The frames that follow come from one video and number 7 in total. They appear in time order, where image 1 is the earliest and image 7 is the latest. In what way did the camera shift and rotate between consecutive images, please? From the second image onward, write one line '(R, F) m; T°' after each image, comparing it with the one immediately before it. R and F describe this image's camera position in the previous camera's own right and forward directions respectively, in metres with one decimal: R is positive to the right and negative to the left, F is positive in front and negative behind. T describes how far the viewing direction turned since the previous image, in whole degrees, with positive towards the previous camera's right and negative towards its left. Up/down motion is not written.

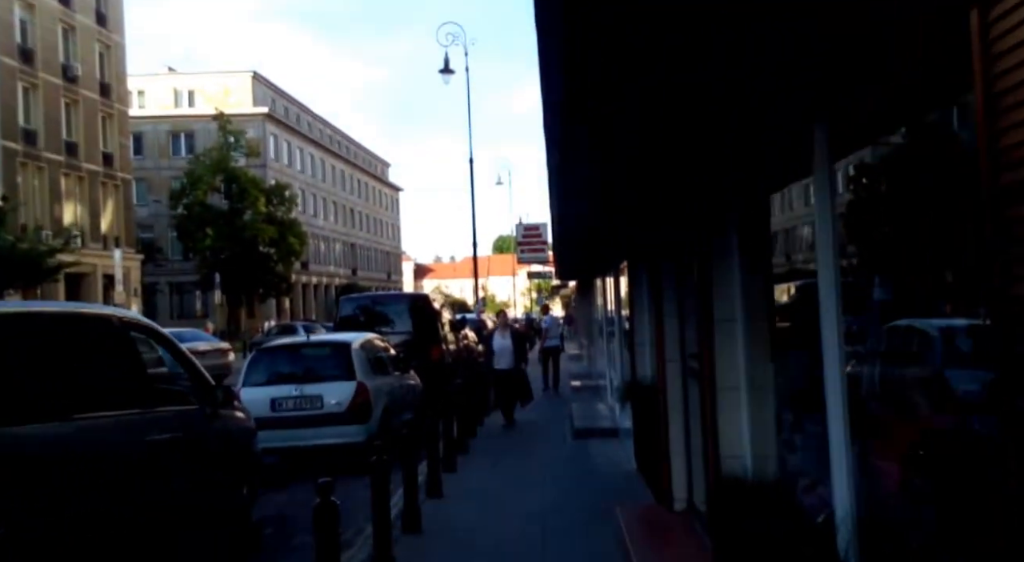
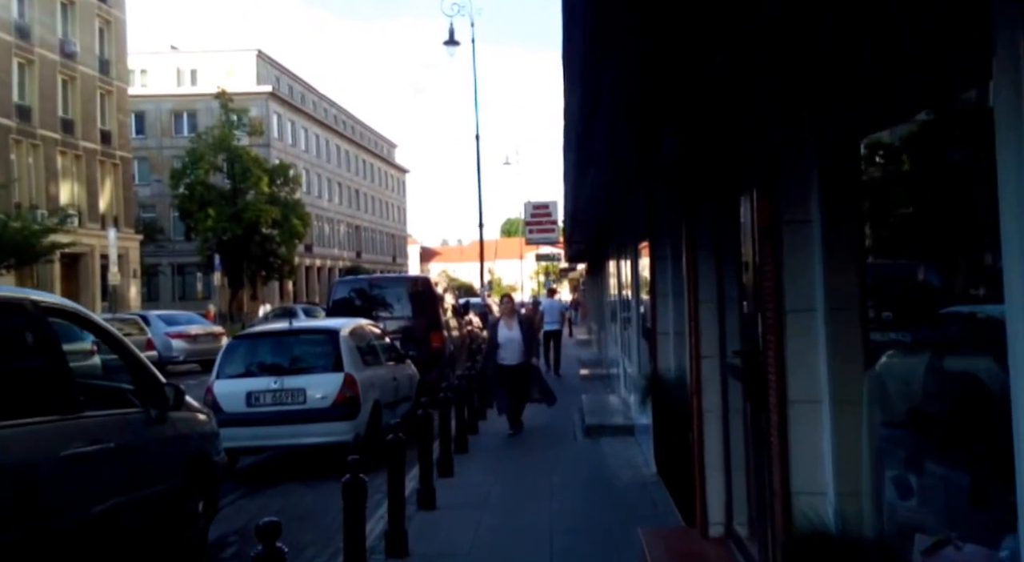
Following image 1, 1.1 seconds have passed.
(0.0, +1.2) m; 0°
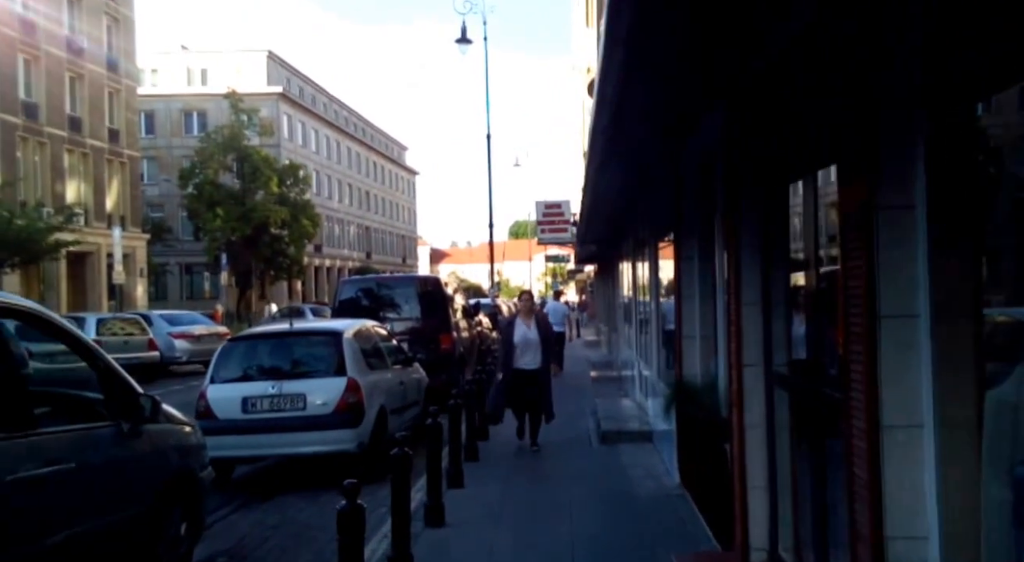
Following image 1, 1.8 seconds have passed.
(-0.1, +0.7) m; -1°
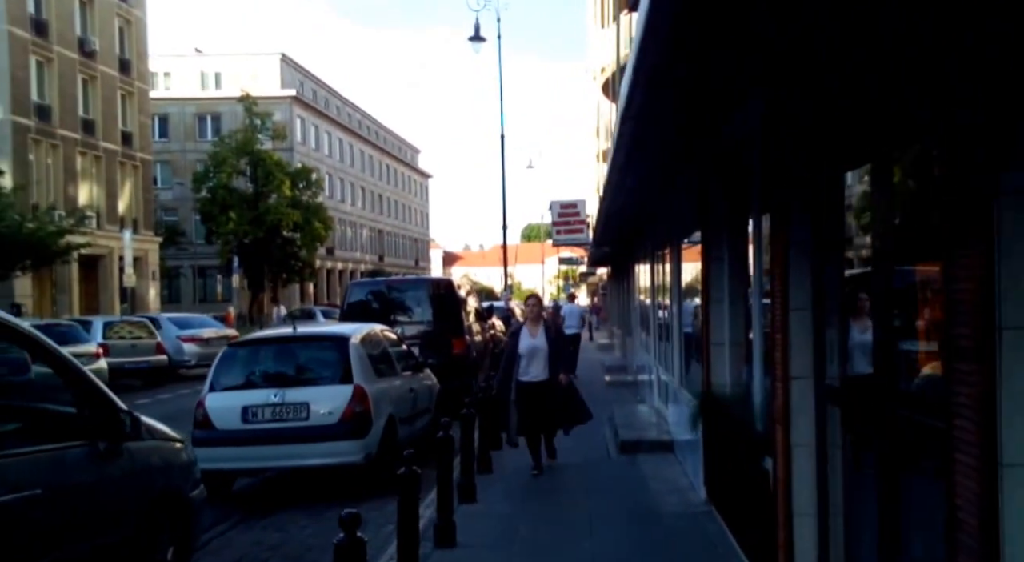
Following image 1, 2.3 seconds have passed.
(0.0, +0.5) m; -1°
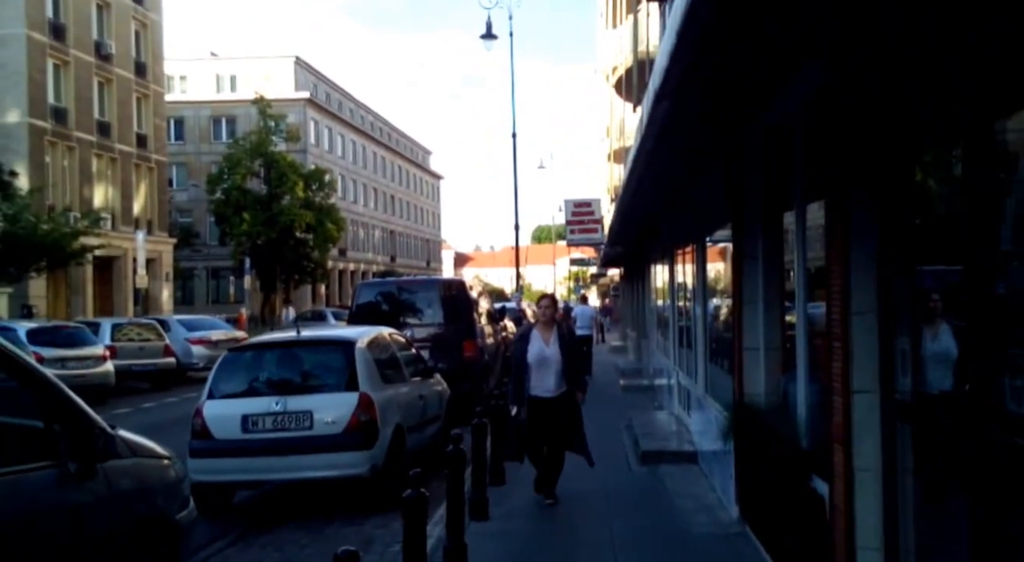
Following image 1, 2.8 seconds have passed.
(0.0, +0.5) m; -1°
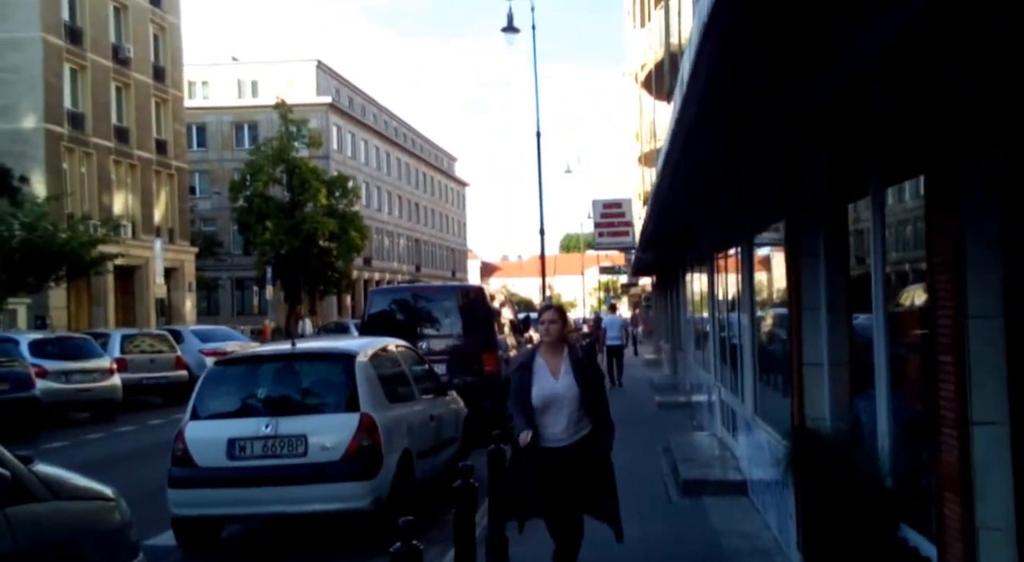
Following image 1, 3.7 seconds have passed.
(0.0, +1.1) m; -2°
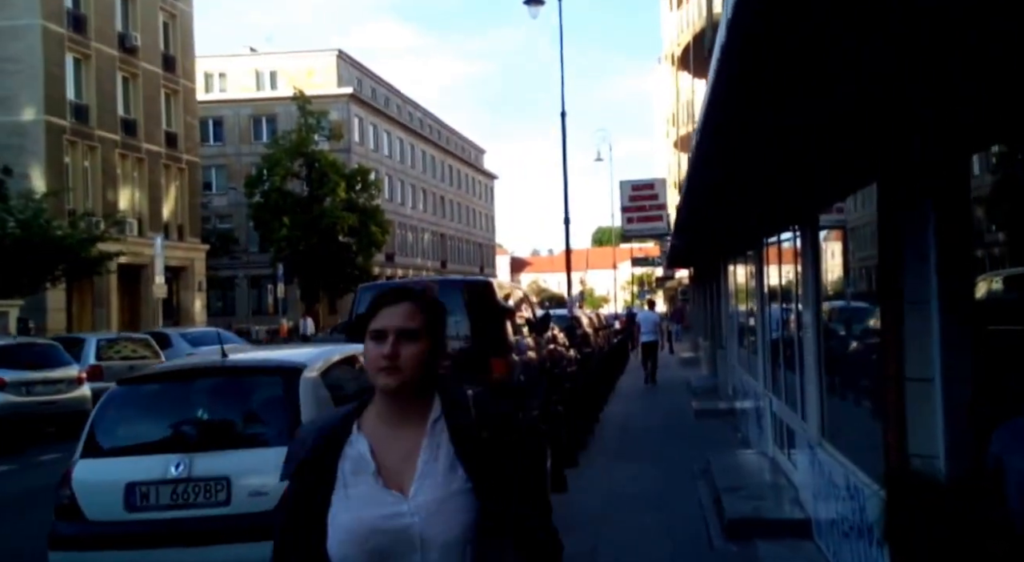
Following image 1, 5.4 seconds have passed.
(+0.3, +1.9) m; -2°
